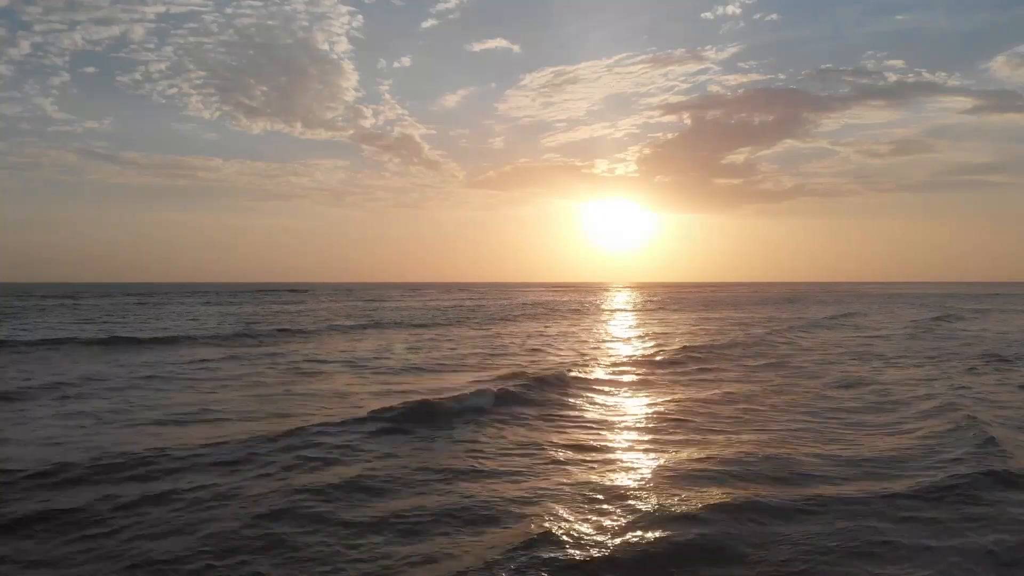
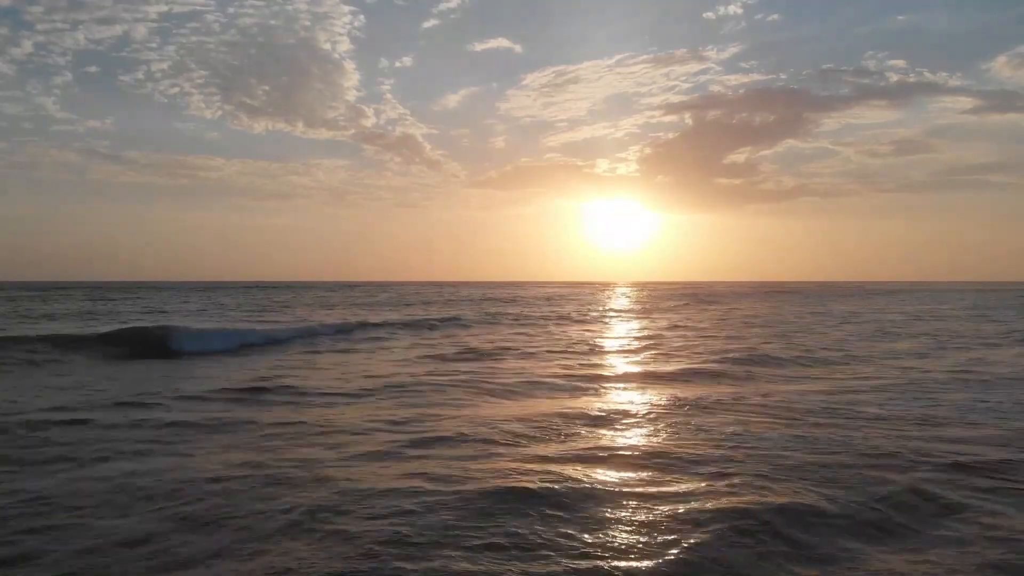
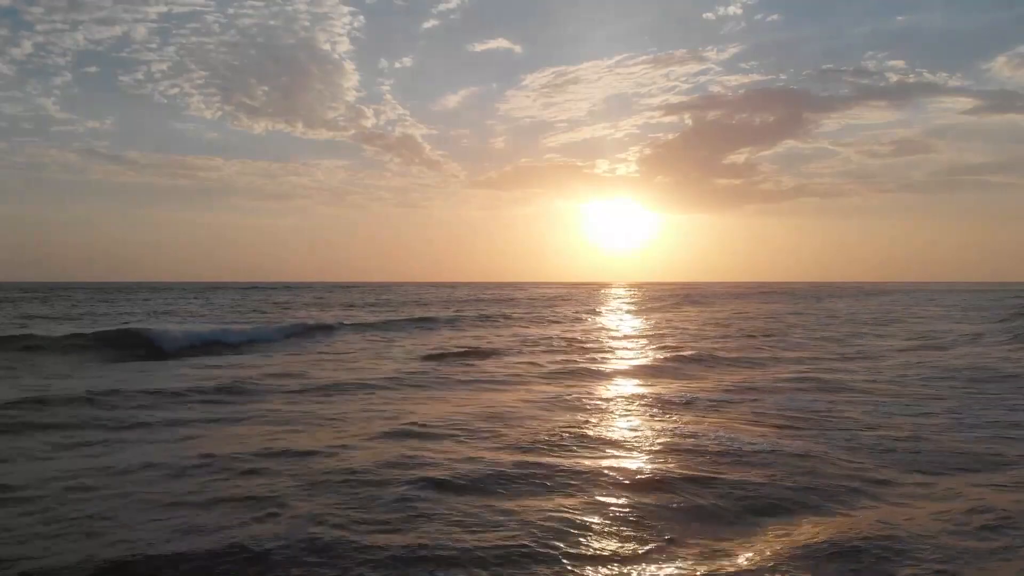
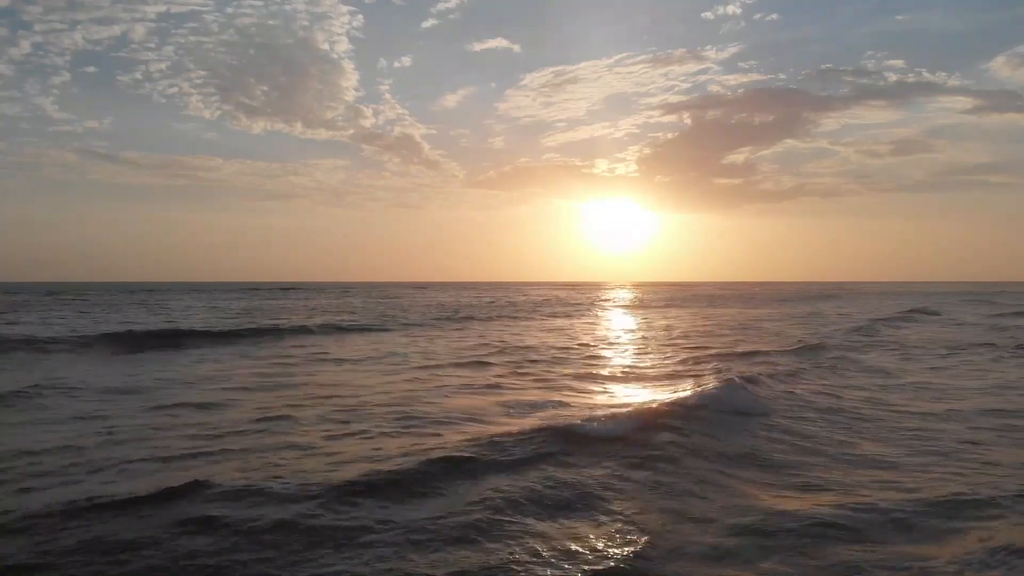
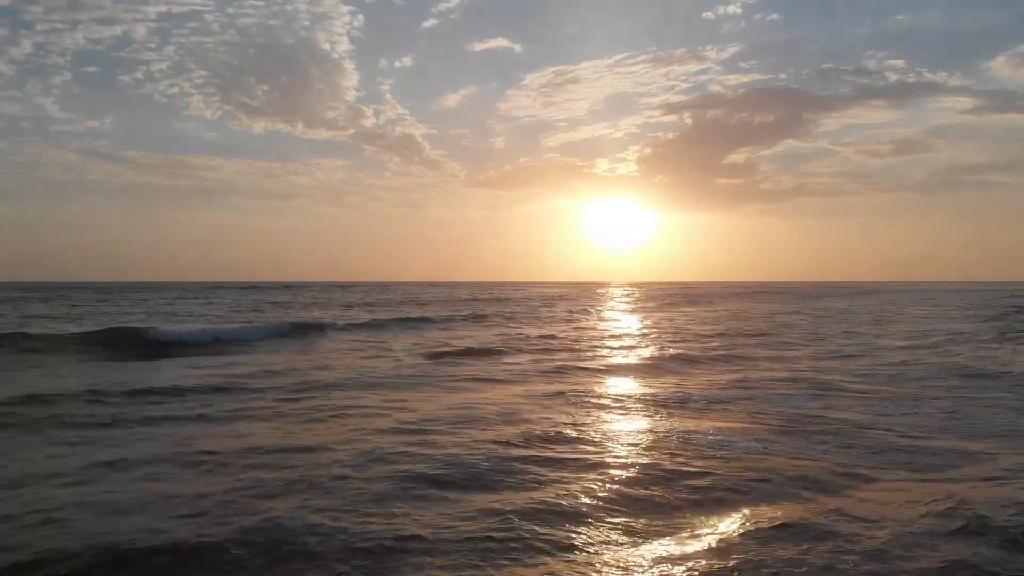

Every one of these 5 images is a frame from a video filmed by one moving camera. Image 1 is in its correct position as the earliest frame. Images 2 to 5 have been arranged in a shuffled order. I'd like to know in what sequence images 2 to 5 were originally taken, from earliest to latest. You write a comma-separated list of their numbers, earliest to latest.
4, 5, 3, 2
